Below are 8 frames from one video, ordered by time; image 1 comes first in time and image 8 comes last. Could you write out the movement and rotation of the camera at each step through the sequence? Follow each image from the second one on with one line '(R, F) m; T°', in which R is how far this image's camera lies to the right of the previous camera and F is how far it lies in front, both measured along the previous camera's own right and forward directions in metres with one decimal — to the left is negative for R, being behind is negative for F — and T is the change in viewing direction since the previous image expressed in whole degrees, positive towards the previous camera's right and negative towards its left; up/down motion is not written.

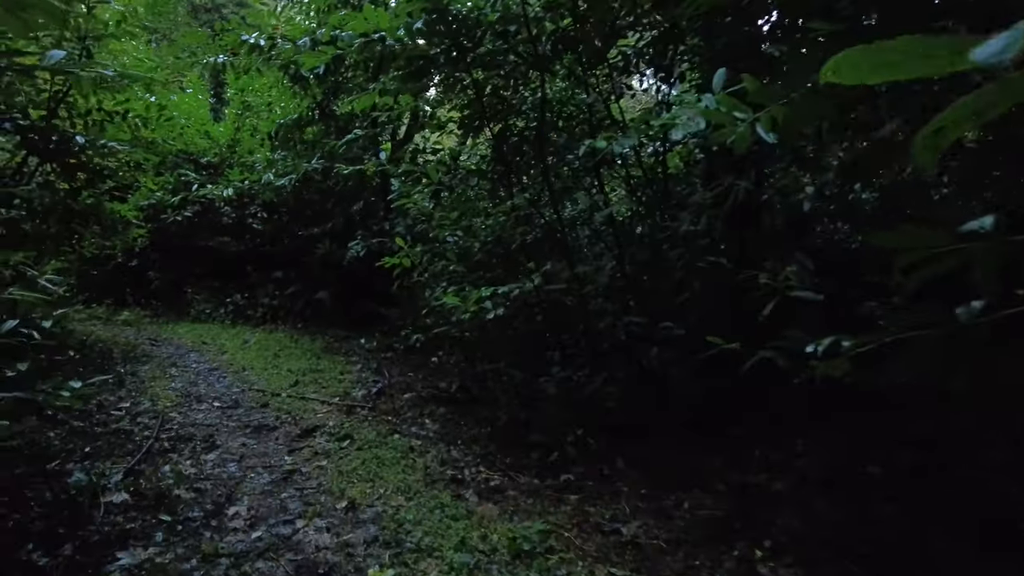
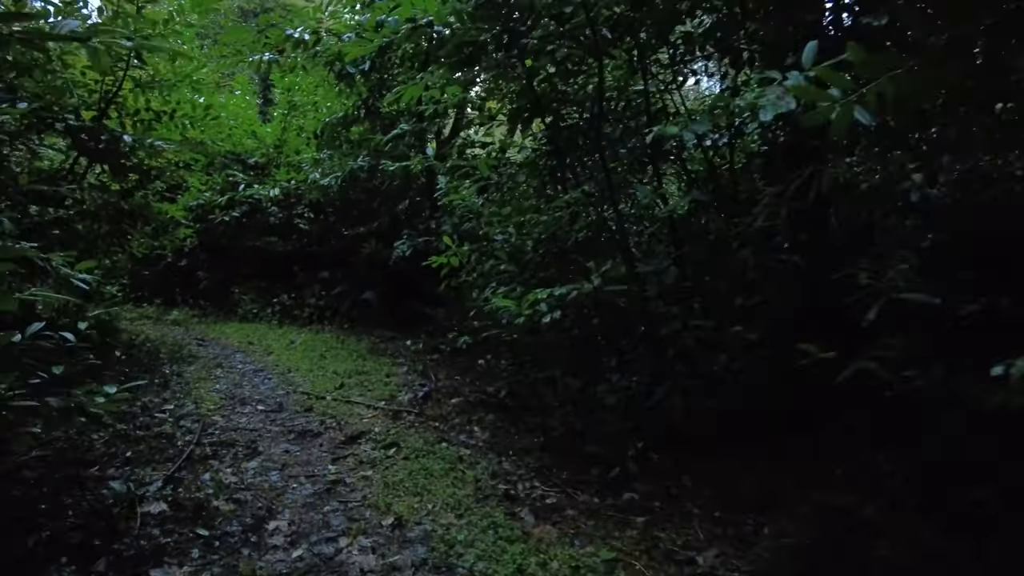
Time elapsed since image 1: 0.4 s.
(-0.1, +0.3) m; -4°
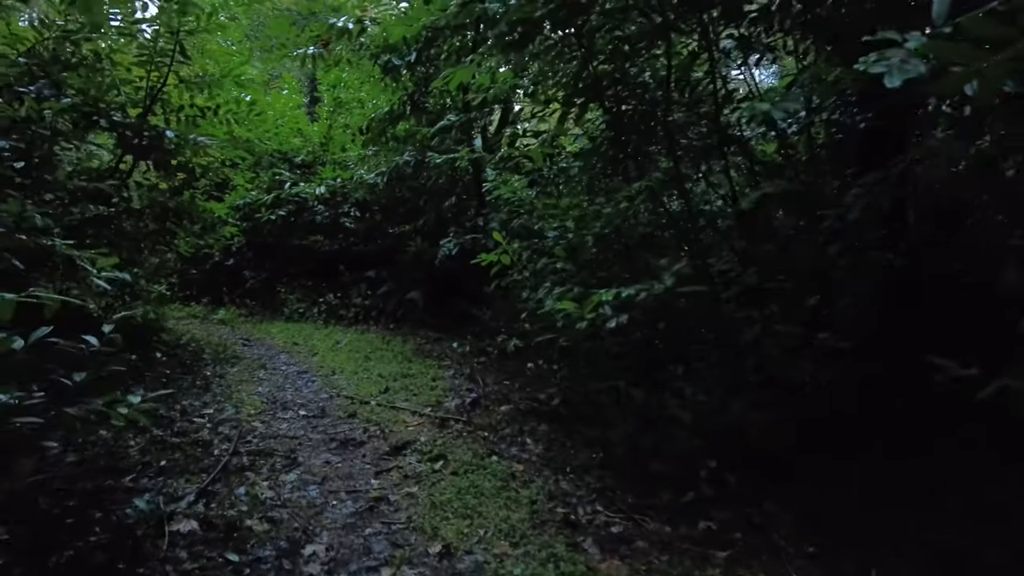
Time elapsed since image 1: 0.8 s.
(-0.1, +0.3) m; -4°
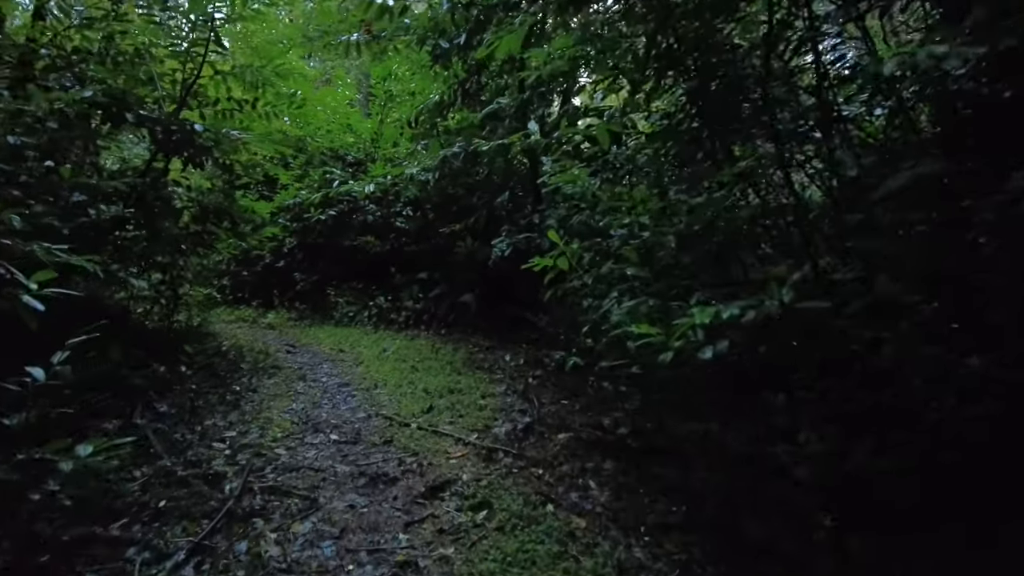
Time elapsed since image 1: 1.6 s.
(0.0, +0.7) m; -5°
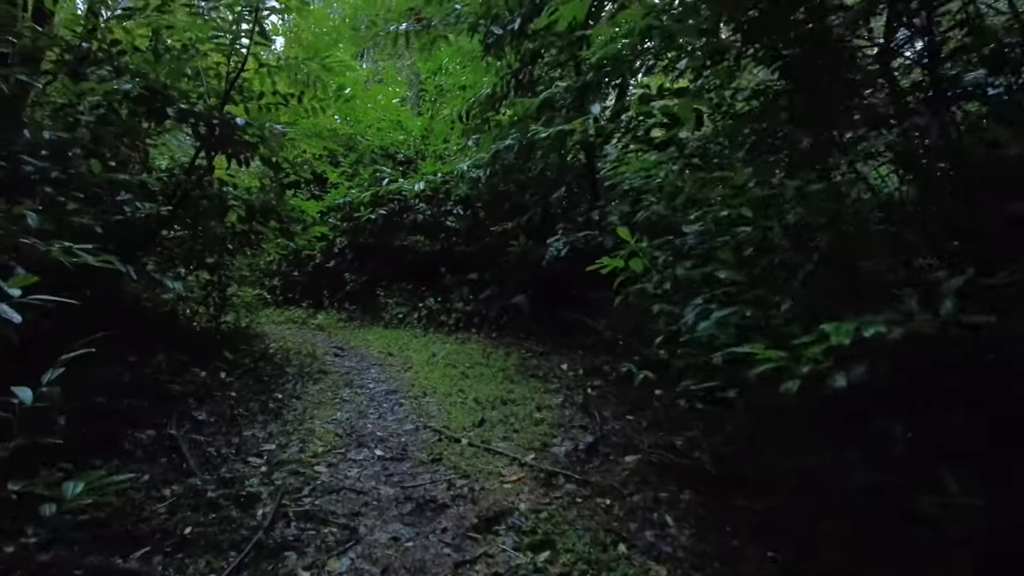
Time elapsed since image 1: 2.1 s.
(-0.1, +0.4) m; -4°
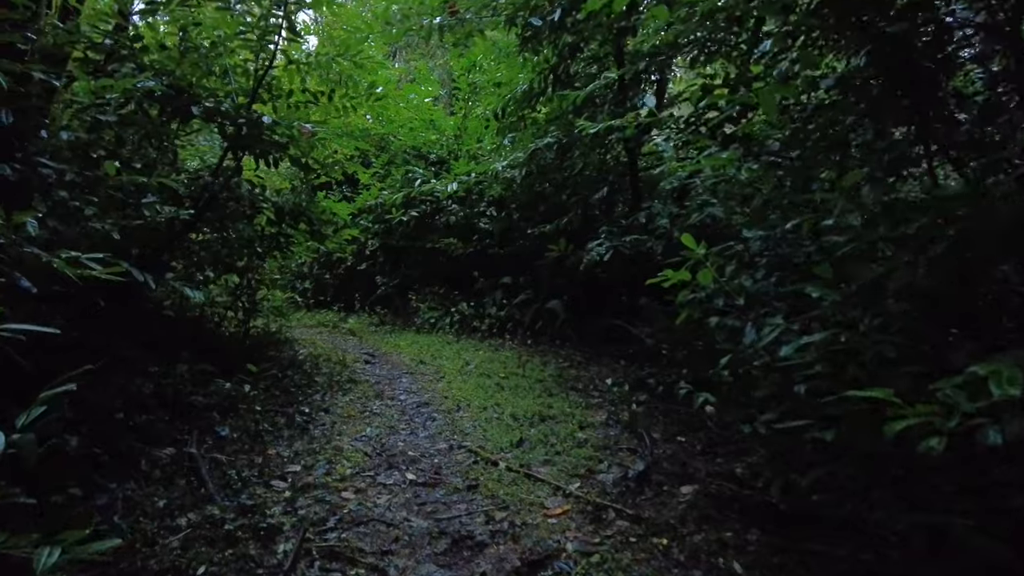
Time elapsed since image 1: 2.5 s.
(-0.1, +0.3) m; -3°
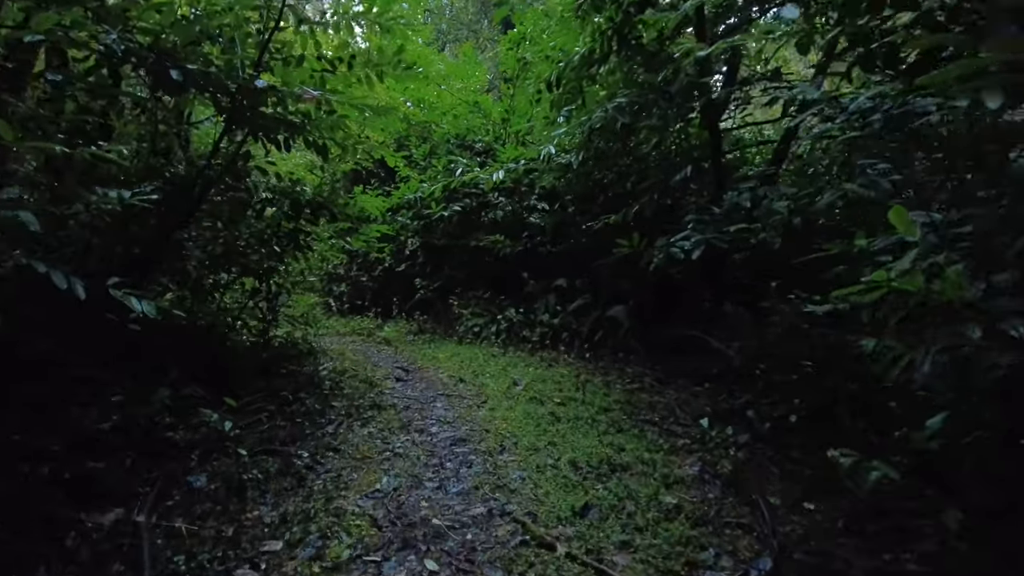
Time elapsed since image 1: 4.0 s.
(0.0, +1.1) m; -4°
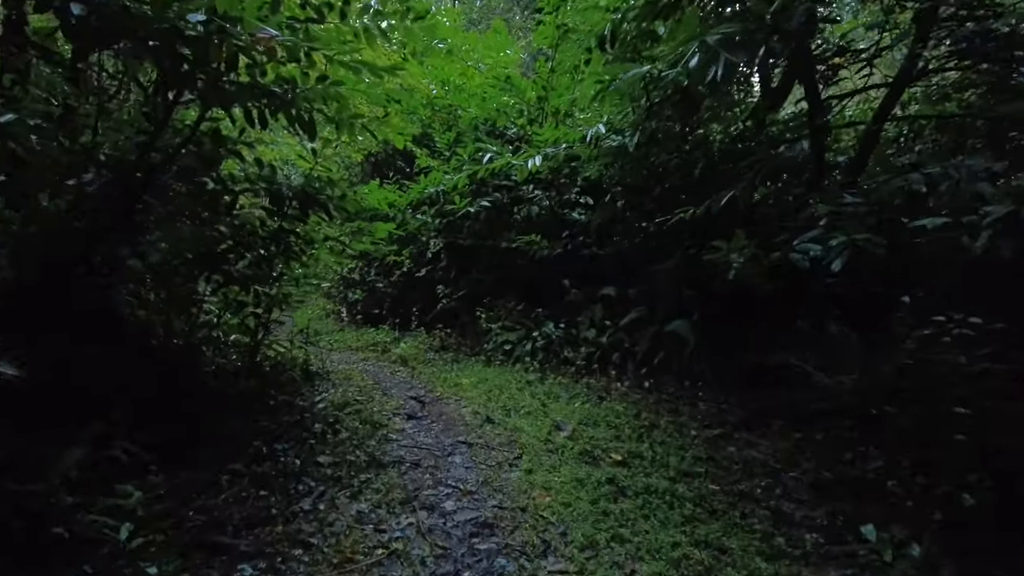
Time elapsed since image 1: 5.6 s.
(-0.1, +1.2) m; -3°
